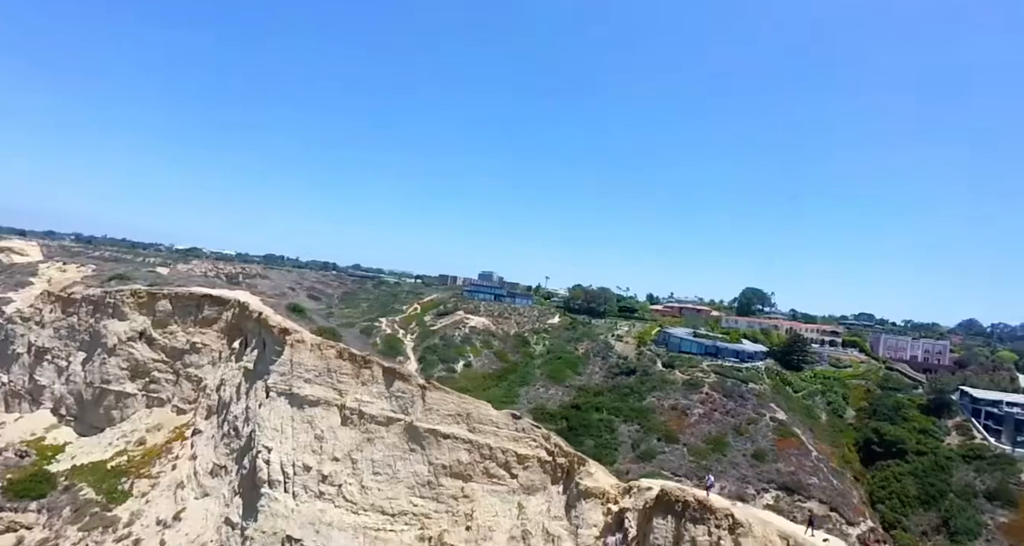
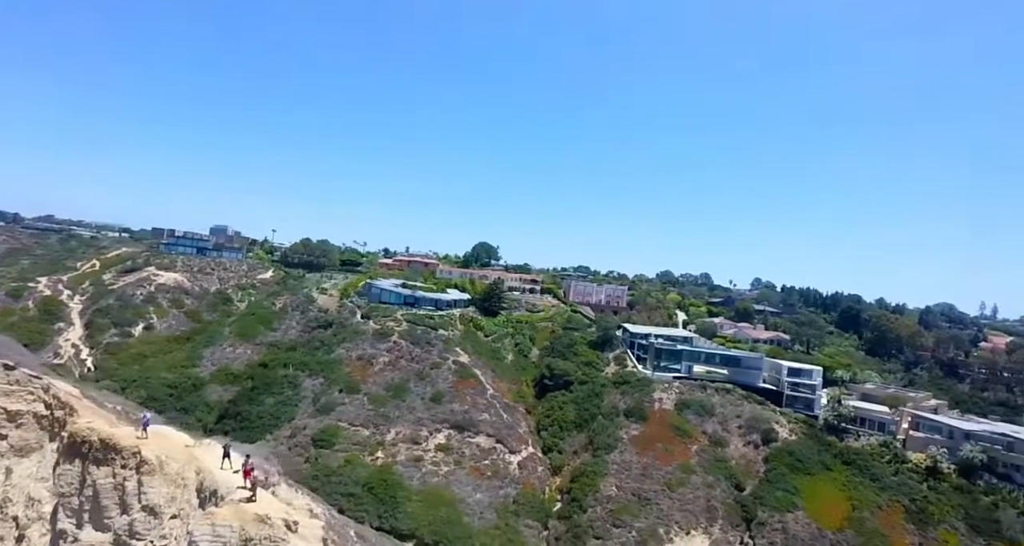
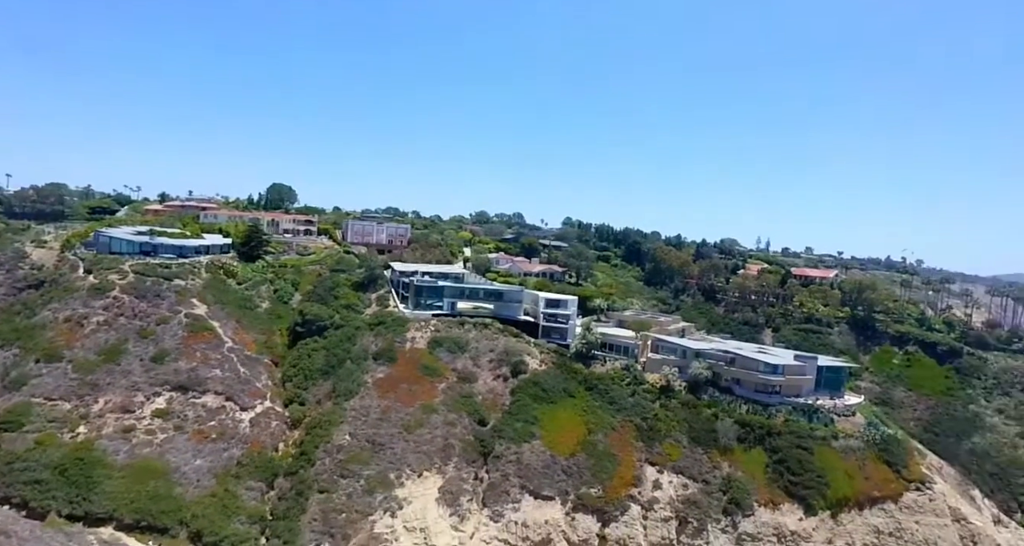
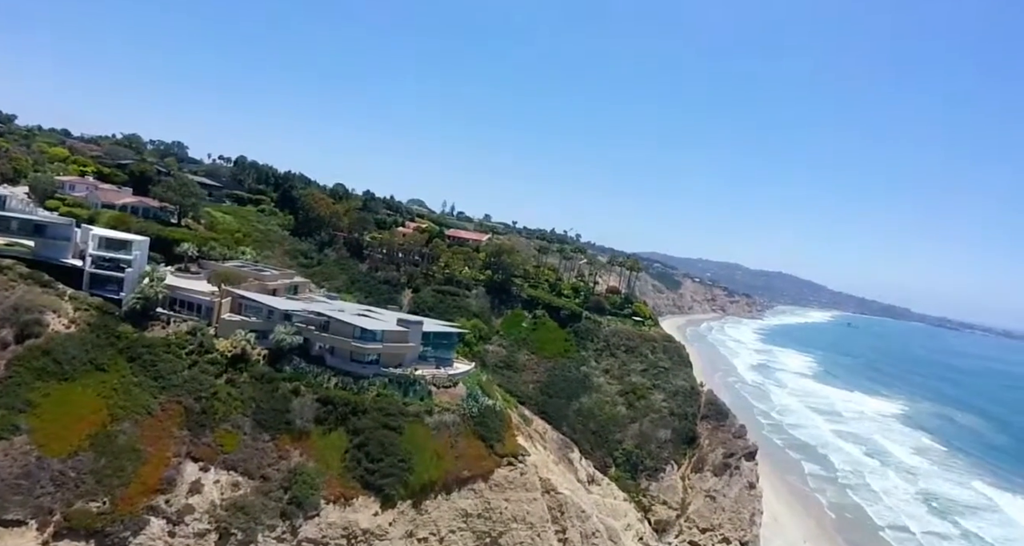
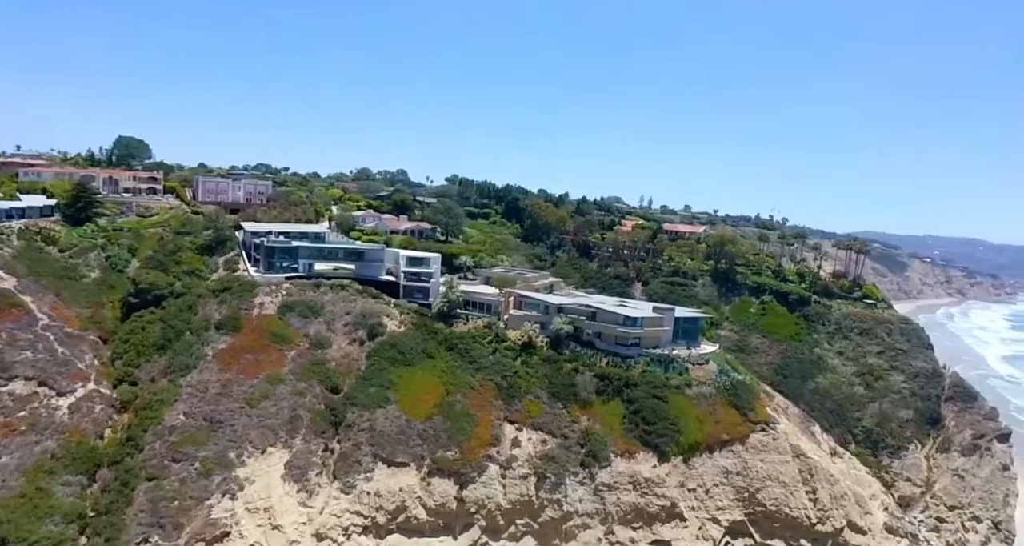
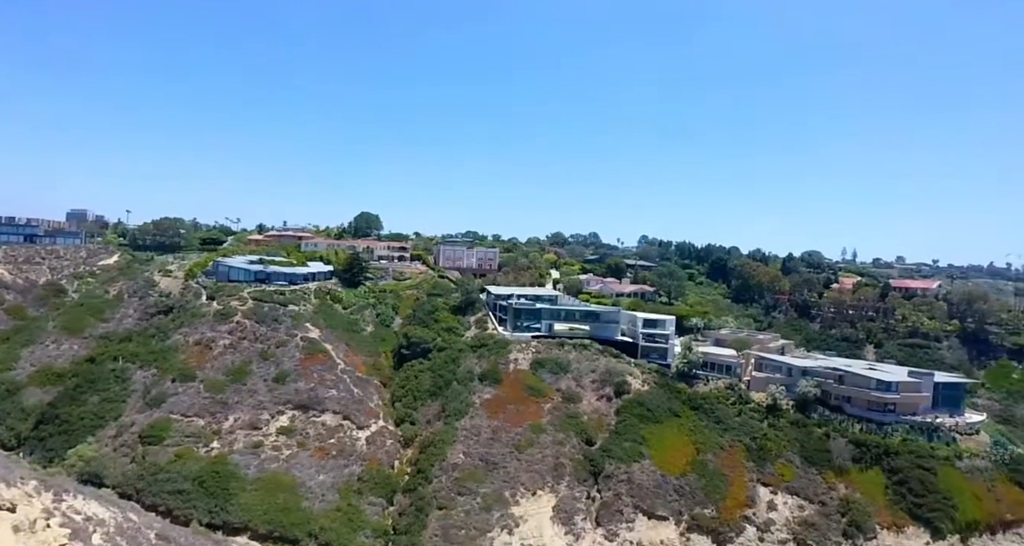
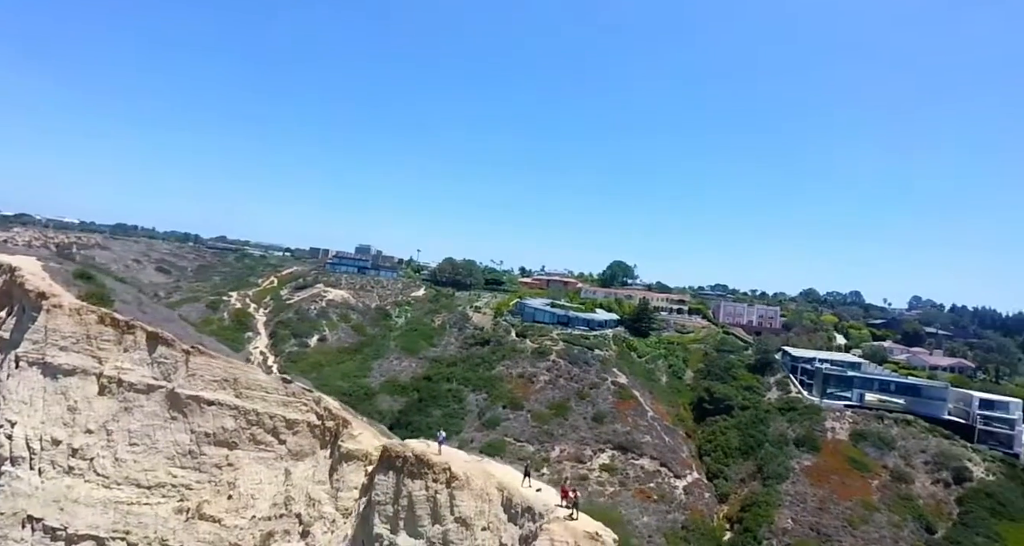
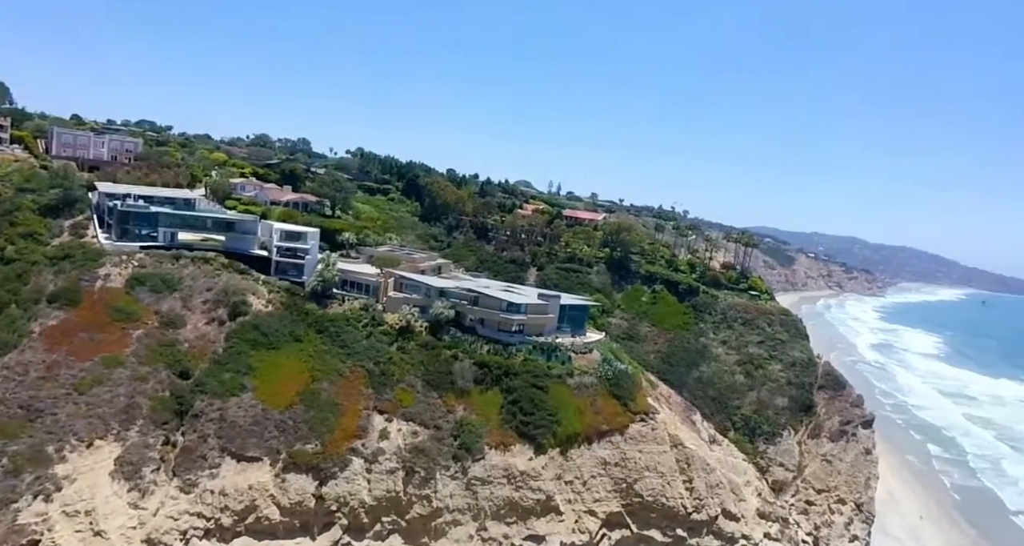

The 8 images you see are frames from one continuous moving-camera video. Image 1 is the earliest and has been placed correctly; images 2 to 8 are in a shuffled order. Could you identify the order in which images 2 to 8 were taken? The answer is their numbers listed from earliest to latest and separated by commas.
7, 2, 6, 3, 5, 8, 4
